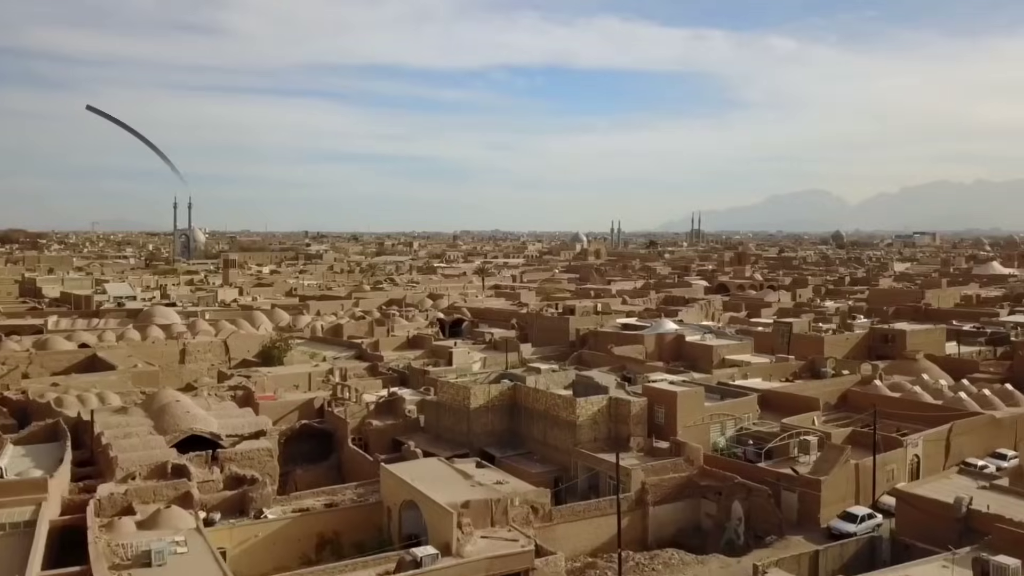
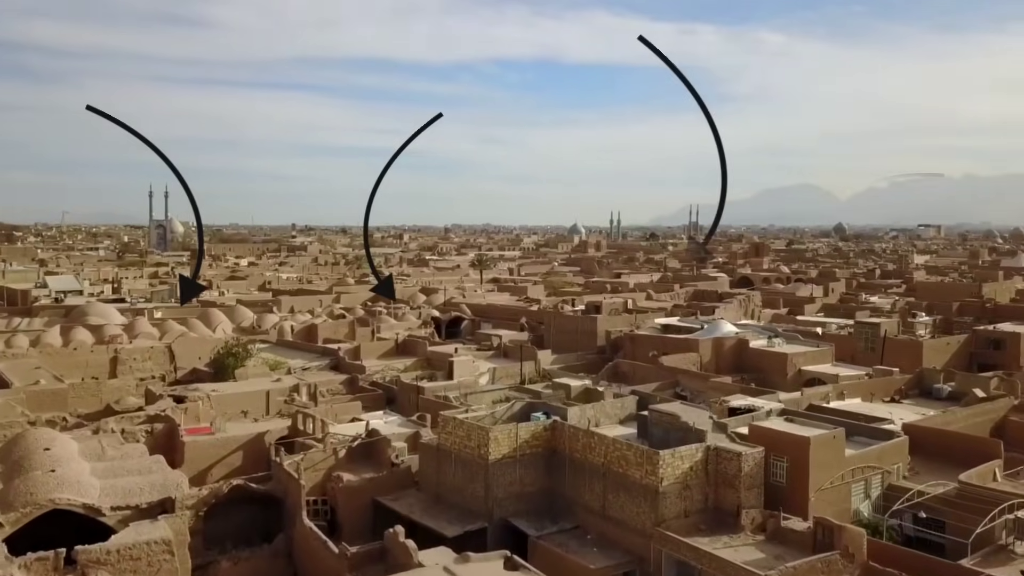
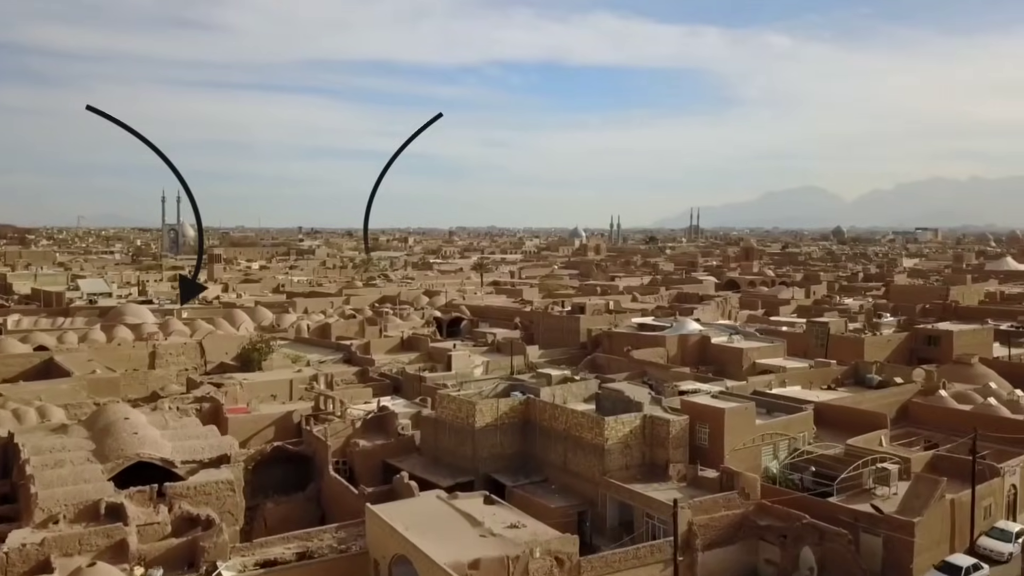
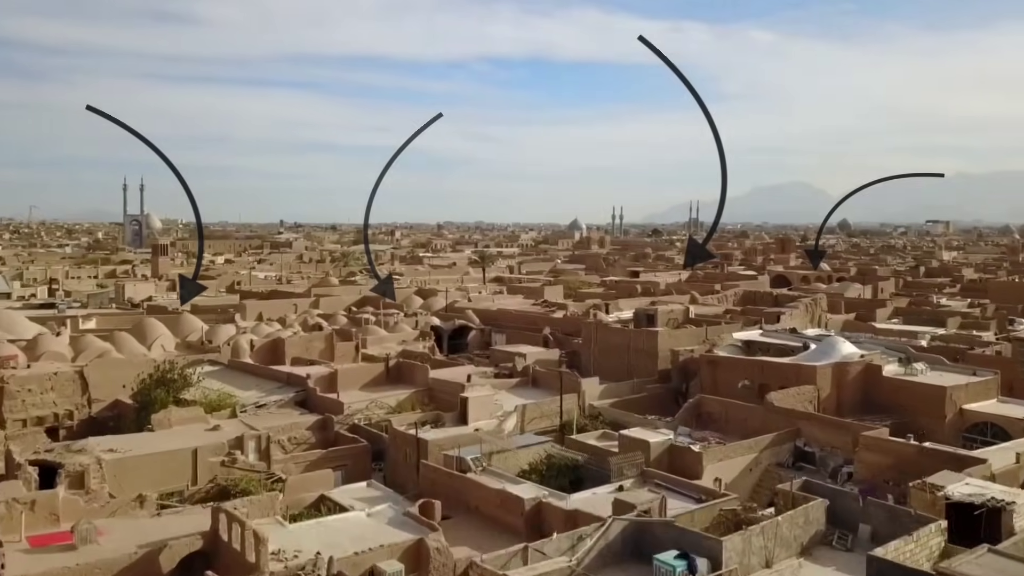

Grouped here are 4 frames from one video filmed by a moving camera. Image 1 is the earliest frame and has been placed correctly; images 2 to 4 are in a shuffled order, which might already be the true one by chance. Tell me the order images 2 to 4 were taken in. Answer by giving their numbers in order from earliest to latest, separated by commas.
3, 2, 4
